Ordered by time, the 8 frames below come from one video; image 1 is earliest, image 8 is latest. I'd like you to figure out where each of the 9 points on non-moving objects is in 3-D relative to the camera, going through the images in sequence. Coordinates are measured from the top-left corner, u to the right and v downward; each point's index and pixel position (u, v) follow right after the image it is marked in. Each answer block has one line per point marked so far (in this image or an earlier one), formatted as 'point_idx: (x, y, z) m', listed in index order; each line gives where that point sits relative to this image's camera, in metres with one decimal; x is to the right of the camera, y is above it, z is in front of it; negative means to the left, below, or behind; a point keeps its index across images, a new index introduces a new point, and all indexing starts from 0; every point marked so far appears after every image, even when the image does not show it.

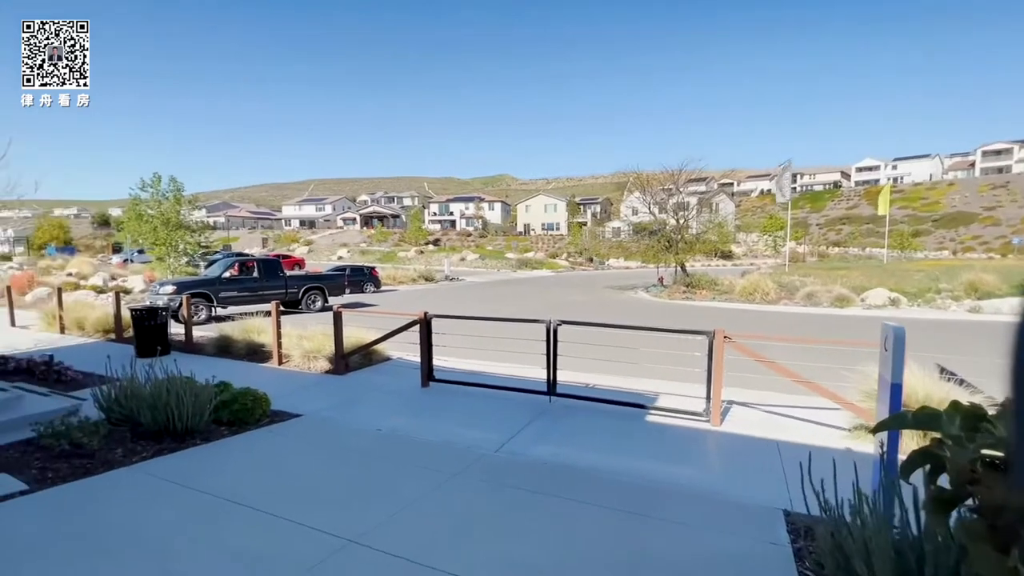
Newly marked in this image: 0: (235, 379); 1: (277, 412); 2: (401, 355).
0: (-4.7, -1.6, +8.1) m
1: (-3.1, -1.6, +6.4) m
2: (-2.2, -1.3, +9.6) m
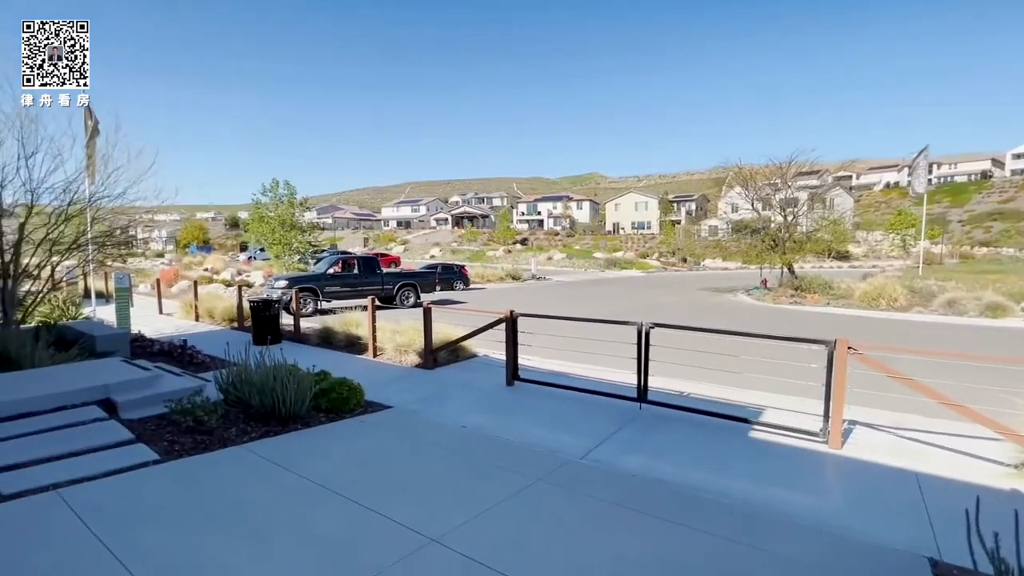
0: (-3.2, -1.5, +8.7) m
1: (-2.0, -1.6, +6.6) m
2: (-0.5, -1.3, +9.7) m
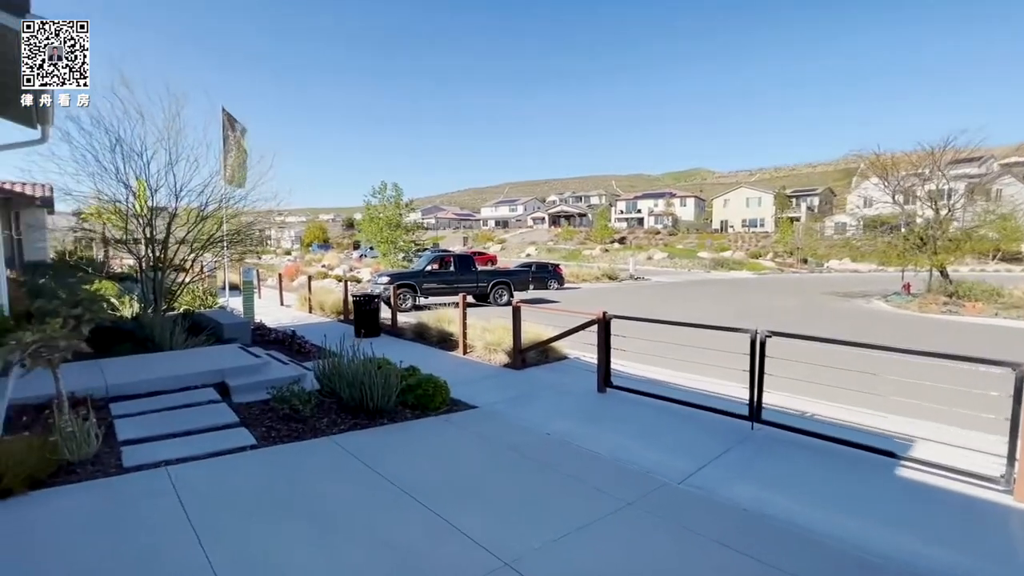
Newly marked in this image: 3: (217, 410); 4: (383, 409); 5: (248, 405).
0: (-1.6, -1.4, +8.8) m
1: (-0.8, -1.5, +6.5) m
2: (+1.3, -1.3, +9.2) m
3: (-3.3, -1.4, +5.3) m
4: (-1.5, -1.4, +5.7) m
5: (-3.1, -1.4, +5.7) m
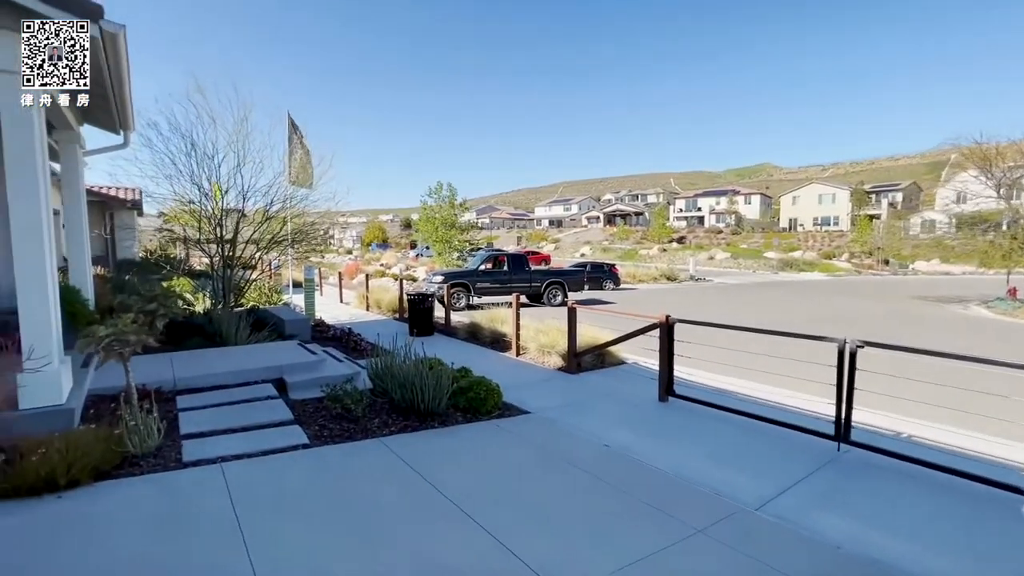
0: (-0.6, -1.4, +8.6) m
1: (-0.1, -1.5, +6.3) m
2: (+2.3, -1.3, +8.7) m
3: (-2.7, -1.3, +5.4) m
4: (-0.9, -1.4, +5.5) m
5: (-2.5, -1.4, +5.7) m
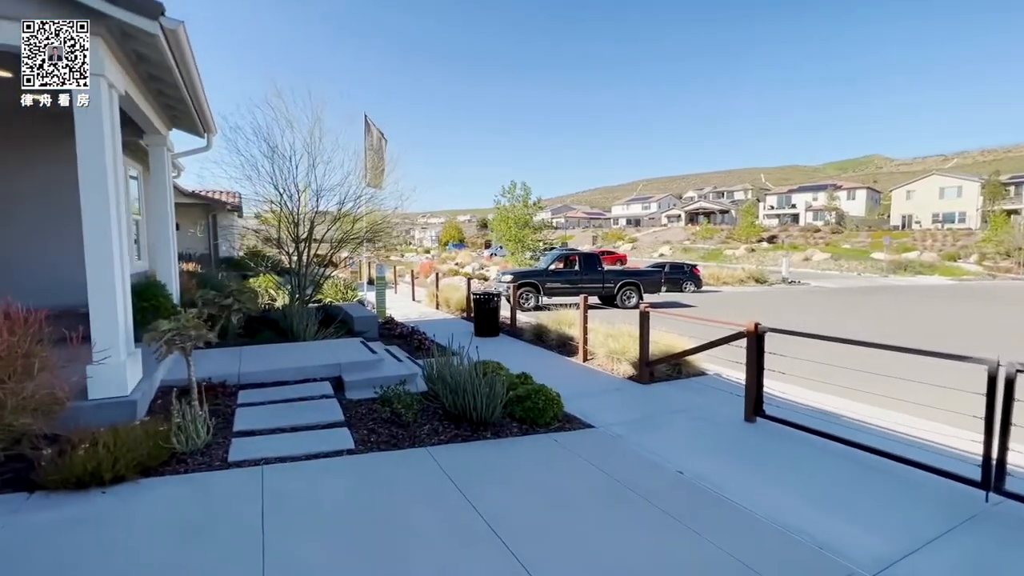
0: (+0.5, -1.4, +8.1) m
1: (+0.7, -1.5, +5.8) m
2: (+3.4, -1.3, +7.8) m
3: (-2.0, -1.3, +5.3) m
4: (-0.3, -1.4, +5.1) m
5: (-1.8, -1.3, +5.6) m
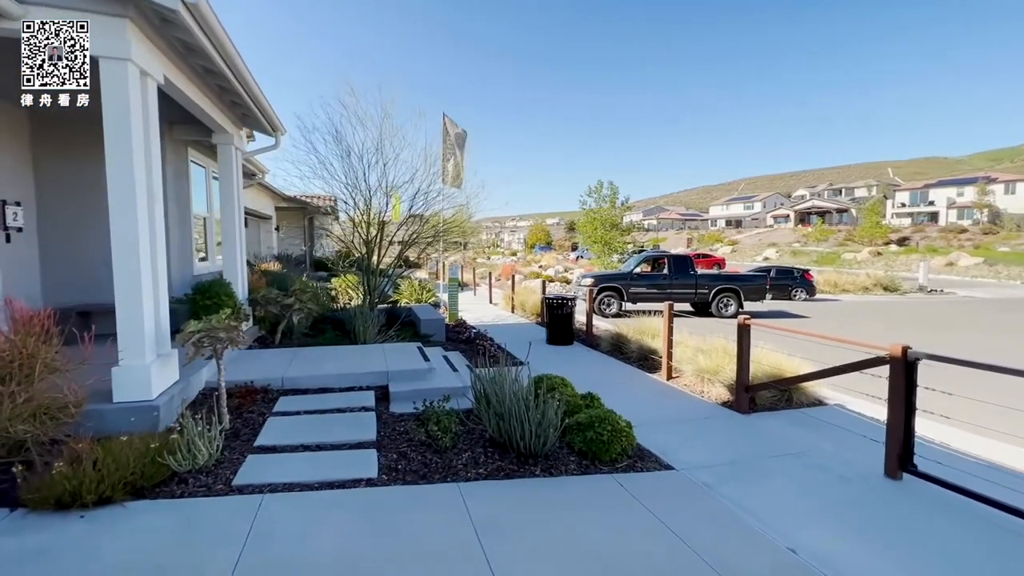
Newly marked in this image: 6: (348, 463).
0: (+1.5, -1.5, +7.0) m
1: (+1.3, -1.6, +4.7) m
2: (+4.3, -1.5, +6.2) m
3: (-1.5, -1.3, +4.7) m
4: (+0.2, -1.4, +4.2) m
5: (-1.2, -1.4, +4.9) m
6: (-1.3, -1.4, +4.0) m
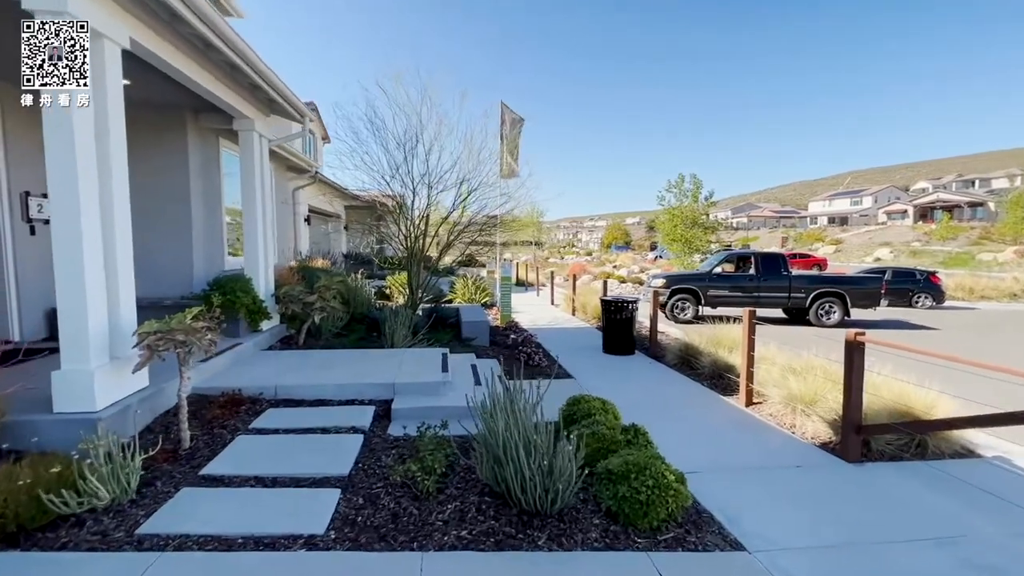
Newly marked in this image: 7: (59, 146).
0: (+2.0, -1.5, +5.7) m
1: (+1.3, -1.6, +3.4) m
2: (+4.6, -1.5, +4.4) m
3: (-1.4, -1.3, +3.8) m
4: (+0.2, -1.4, +3.1) m
5: (-1.1, -1.3, +4.0) m
6: (-1.4, -1.4, +3.1) m
7: (-3.2, +1.1, +3.4) m
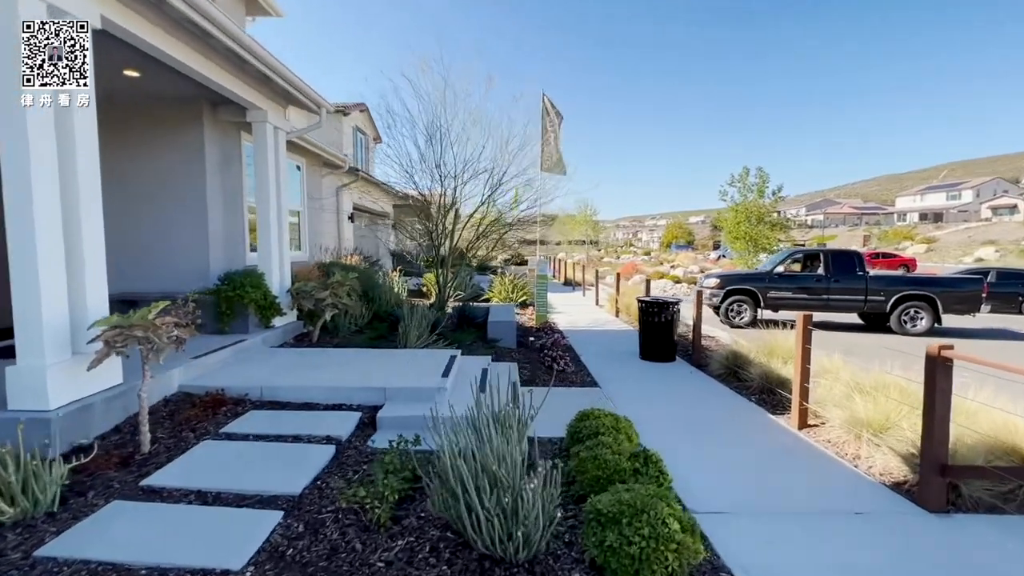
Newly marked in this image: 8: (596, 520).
0: (+2.0, -1.5, +4.8) m
1: (+1.1, -1.6, +2.6) m
2: (+4.4, -1.5, +3.3) m
3: (-1.5, -1.3, +3.4) m
4: (0.0, -1.4, +2.5) m
5: (-1.2, -1.3, +3.6) m
6: (-1.6, -1.4, +2.7) m
7: (-3.4, +1.2, +3.3) m
8: (+0.4, -1.3, +2.6) m
